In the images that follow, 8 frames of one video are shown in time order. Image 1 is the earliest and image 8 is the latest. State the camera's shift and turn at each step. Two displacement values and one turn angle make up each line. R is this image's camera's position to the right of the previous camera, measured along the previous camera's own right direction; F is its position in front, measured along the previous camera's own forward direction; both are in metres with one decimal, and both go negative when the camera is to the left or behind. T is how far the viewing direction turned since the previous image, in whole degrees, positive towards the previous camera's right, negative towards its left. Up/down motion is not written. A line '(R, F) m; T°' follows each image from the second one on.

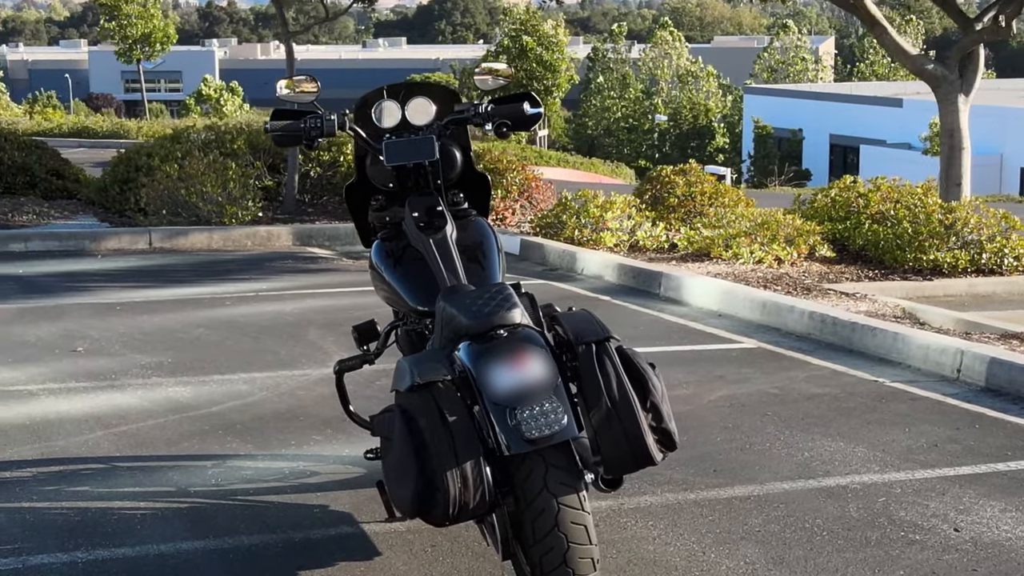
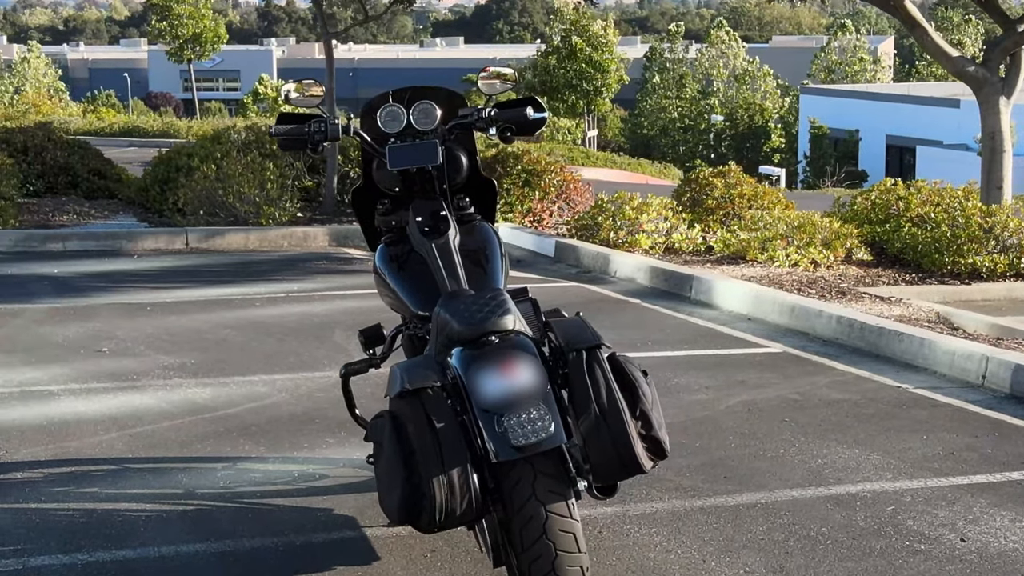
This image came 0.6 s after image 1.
(+0.1, 0.0) m; -2°
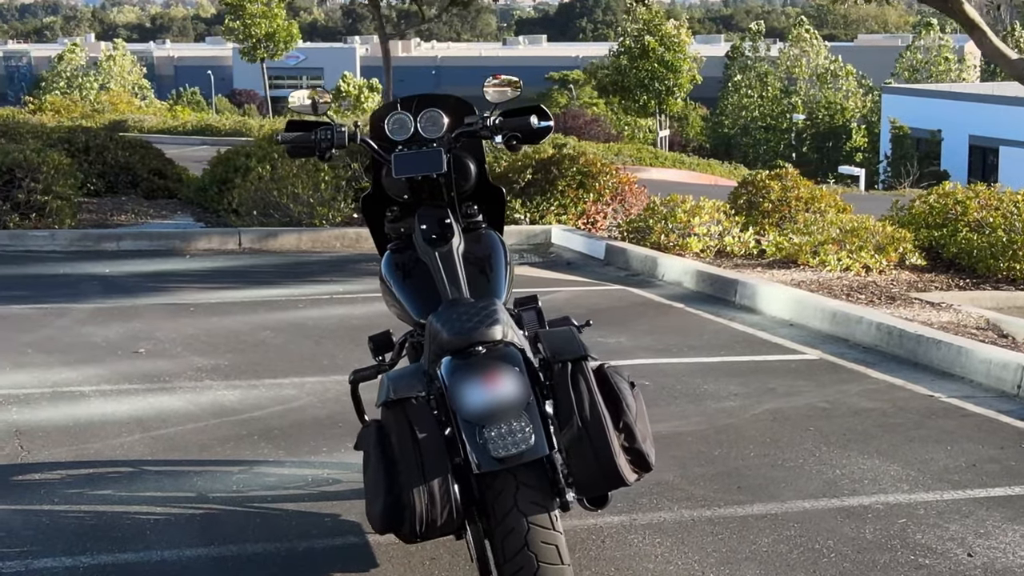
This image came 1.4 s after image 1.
(+0.2, 0.0) m; -3°
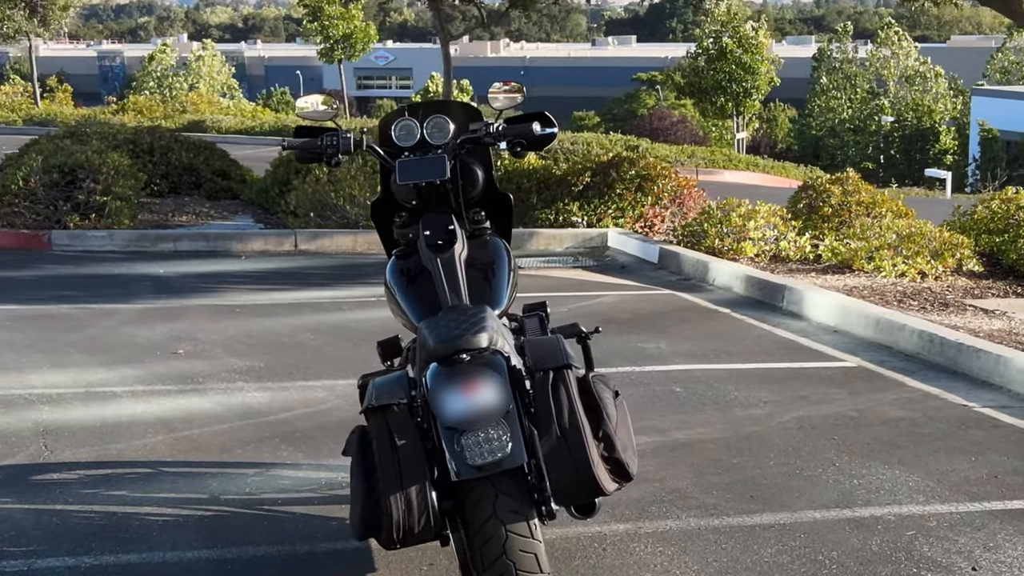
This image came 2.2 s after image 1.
(+0.2, 0.0) m; -3°
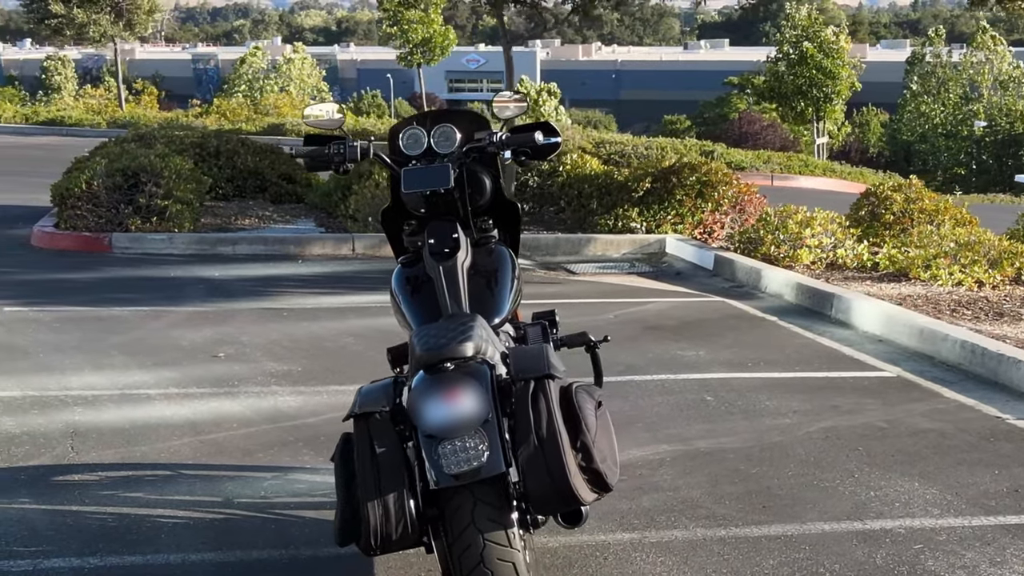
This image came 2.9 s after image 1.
(+0.2, 0.0) m; -3°
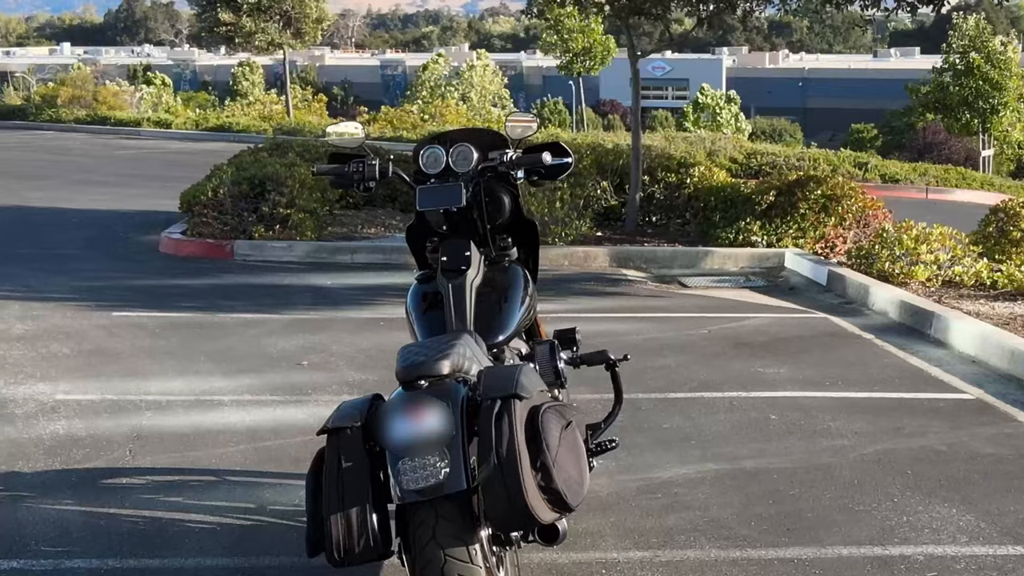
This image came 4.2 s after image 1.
(+0.5, 0.0) m; -6°
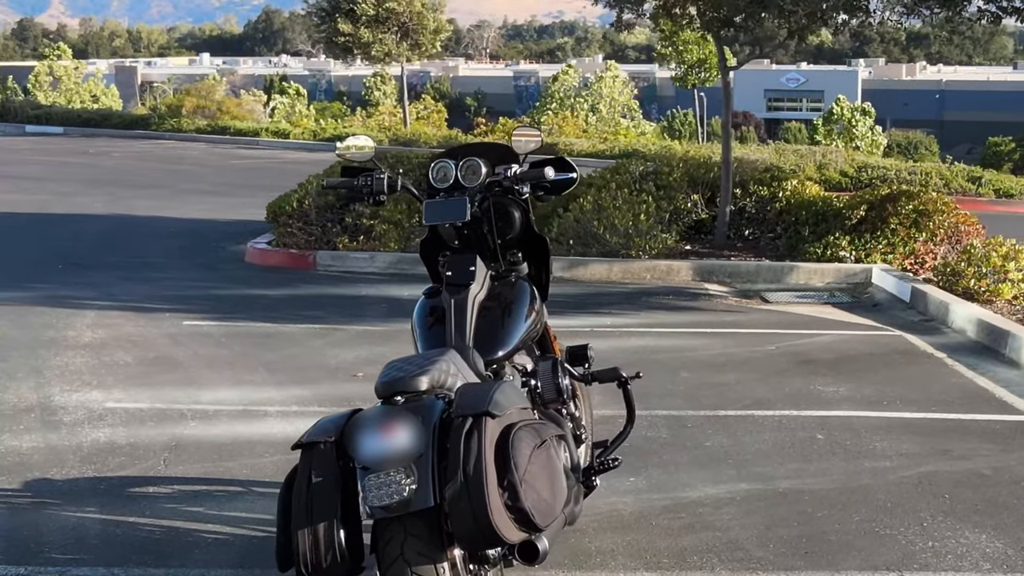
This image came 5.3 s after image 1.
(+0.4, +0.1) m; -4°
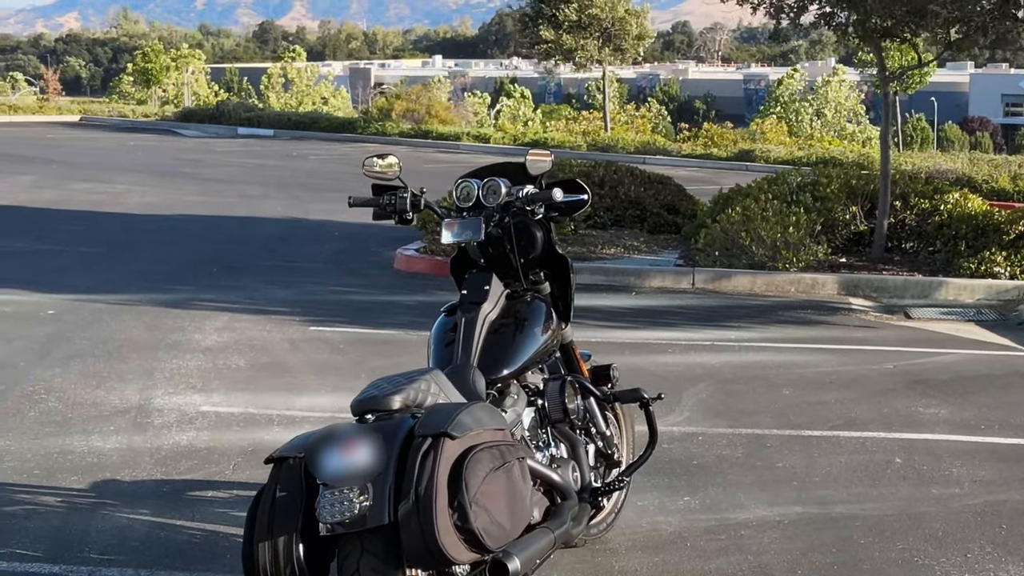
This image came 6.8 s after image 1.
(+0.6, 0.0) m; -7°
